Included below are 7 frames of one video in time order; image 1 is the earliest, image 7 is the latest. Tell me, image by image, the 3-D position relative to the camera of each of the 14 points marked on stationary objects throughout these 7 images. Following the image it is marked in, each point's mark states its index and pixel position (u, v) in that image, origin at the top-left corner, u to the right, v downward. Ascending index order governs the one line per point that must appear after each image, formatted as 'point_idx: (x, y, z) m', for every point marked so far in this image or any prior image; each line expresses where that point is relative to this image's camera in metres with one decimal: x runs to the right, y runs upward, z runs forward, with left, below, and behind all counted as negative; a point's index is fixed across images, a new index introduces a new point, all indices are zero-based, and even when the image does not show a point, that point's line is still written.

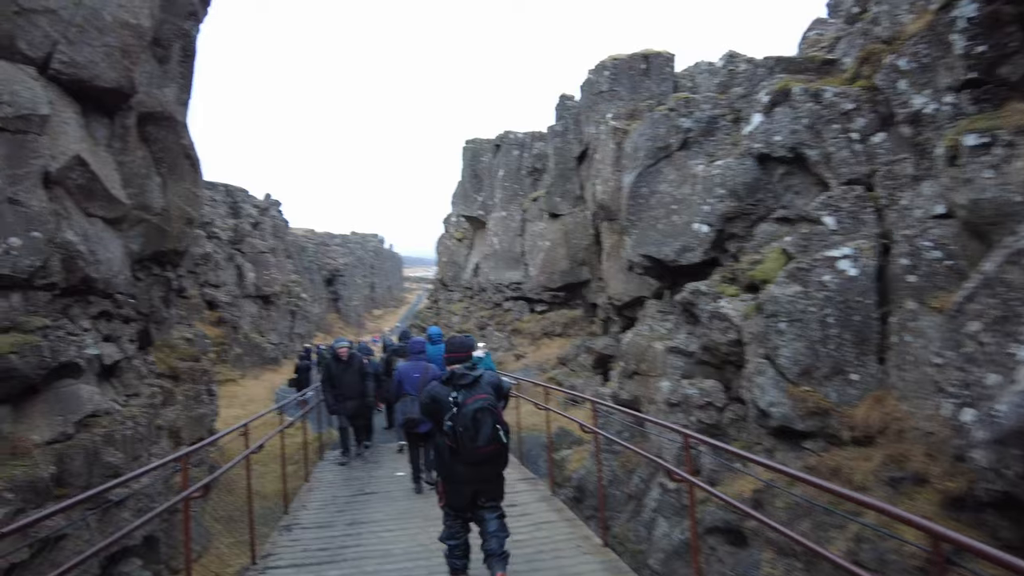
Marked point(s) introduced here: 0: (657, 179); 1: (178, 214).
0: (+2.4, +1.8, +10.0) m
1: (-6.4, +1.4, +11.6) m
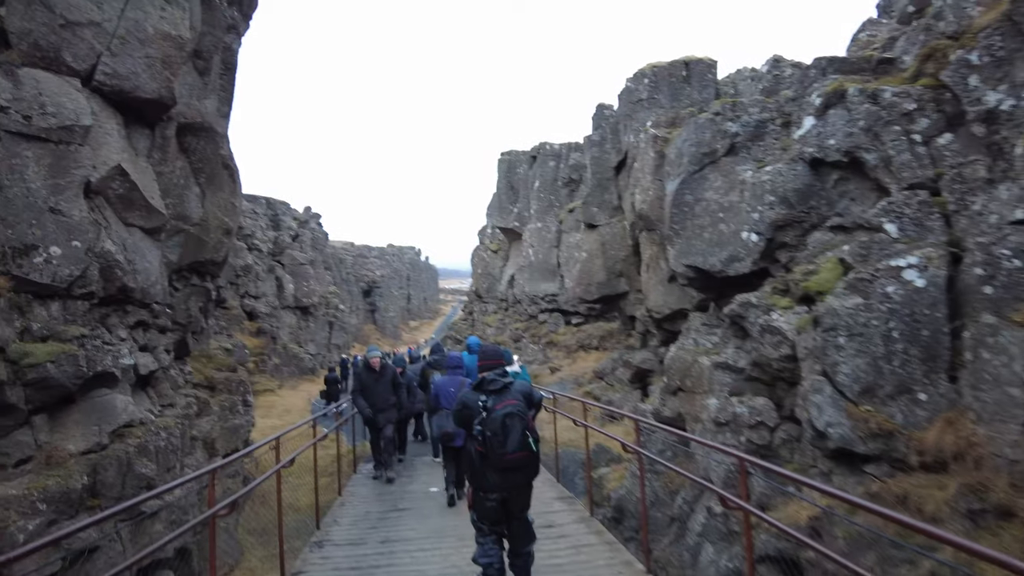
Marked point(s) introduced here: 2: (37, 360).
0: (+3.0, +1.6, +9.6) m
1: (-5.7, +1.2, +11.7) m
2: (-5.4, -0.8, +6.9) m
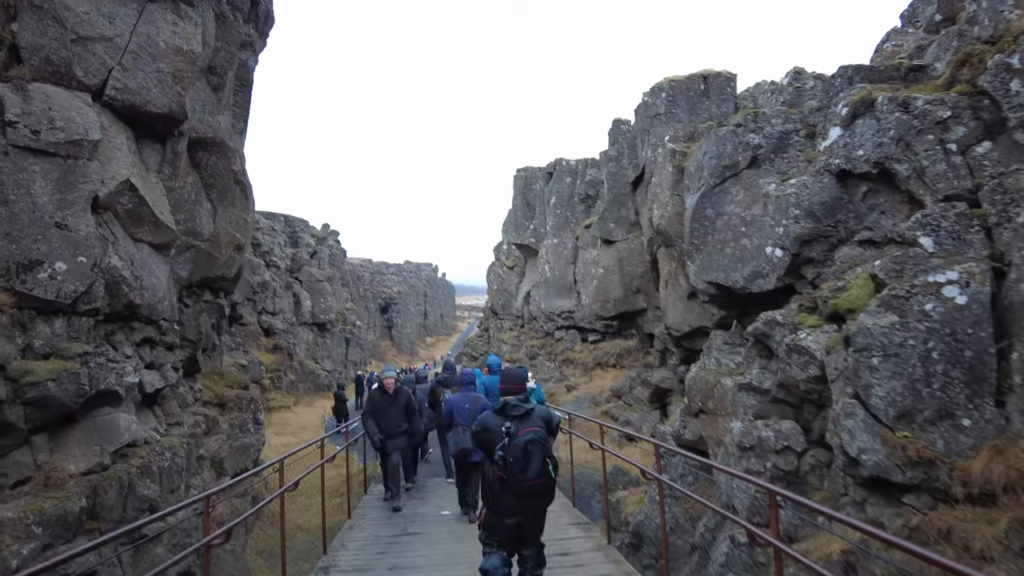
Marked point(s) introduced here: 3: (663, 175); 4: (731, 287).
0: (+3.2, +1.3, +9.3) m
1: (-5.4, +0.9, +11.6) m
2: (-5.2, -1.0, +6.7) m
3: (+4.2, +3.1, +16.9) m
4: (+3.2, 0.0, +9.0) m
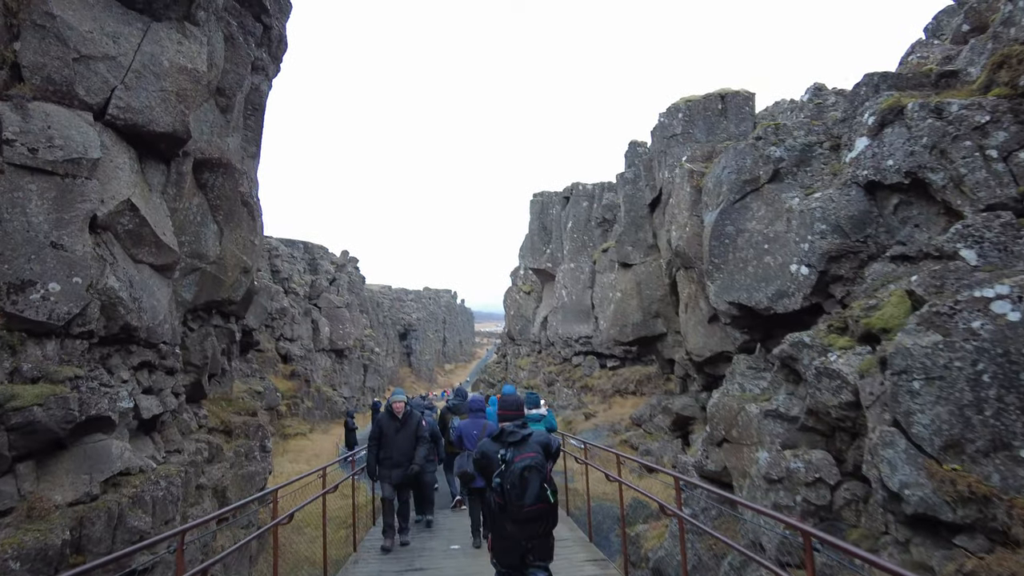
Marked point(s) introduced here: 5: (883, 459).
0: (+3.3, +1.1, +8.8) m
1: (-5.2, +0.5, +11.4) m
2: (-5.2, -1.2, +6.5) m
3: (+4.6, +2.5, +16.5) m
4: (+3.3, -0.3, +8.5) m
5: (+3.2, -1.5, +5.3) m
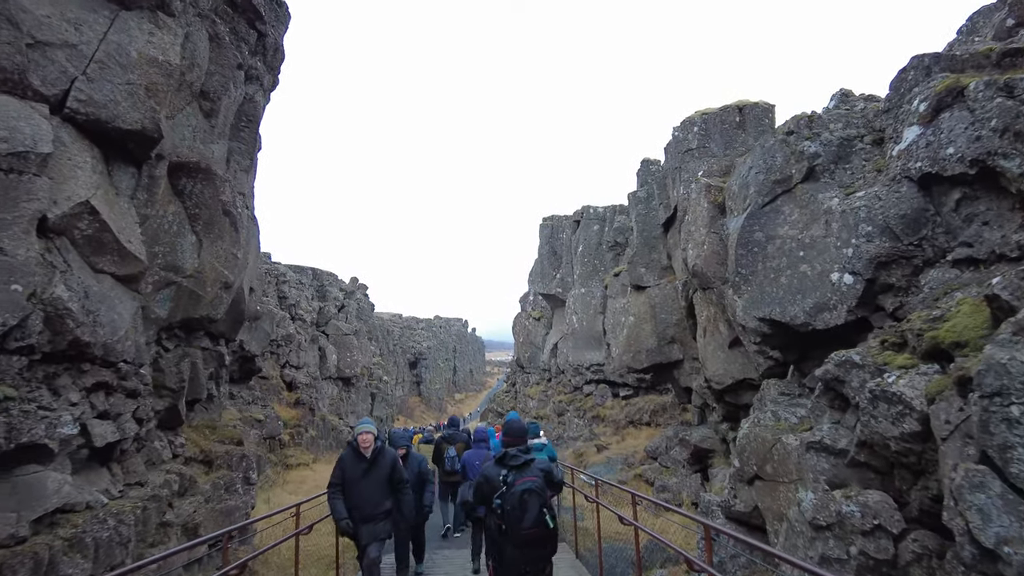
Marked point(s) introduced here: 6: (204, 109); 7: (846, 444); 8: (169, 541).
0: (+3.4, +0.9, +7.8) m
1: (-5.1, +0.2, +10.5) m
2: (-5.2, -1.3, +5.5) m
3: (+4.7, +2.0, +15.6) m
4: (+3.3, -0.4, +7.4) m
5: (+3.2, -1.5, +4.2) m
6: (-5.4, +3.1, +10.7) m
7: (+3.3, -1.5, +6.0) m
8: (-5.0, -3.7, +8.9) m
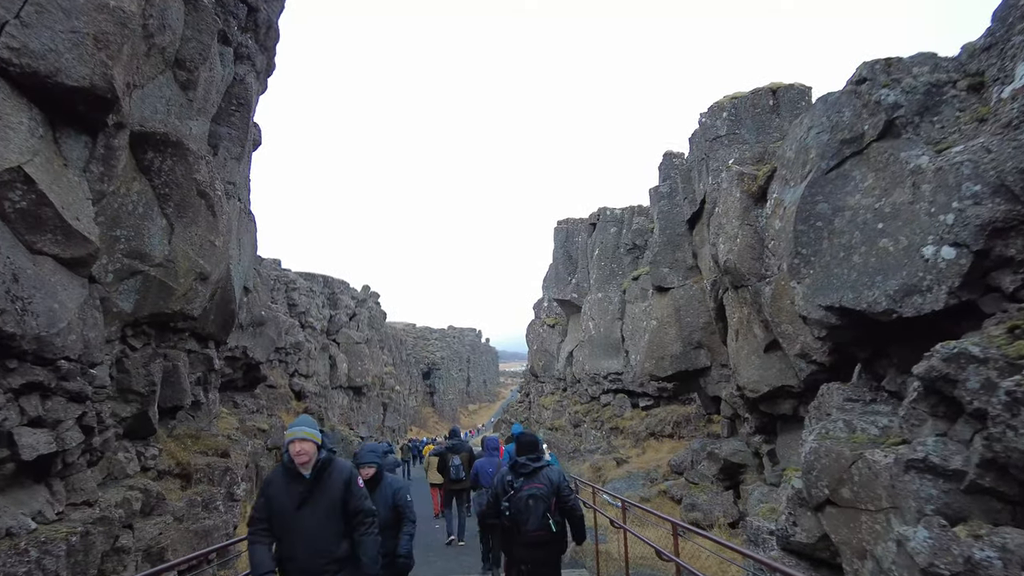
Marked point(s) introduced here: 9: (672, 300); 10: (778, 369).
0: (+3.5, +1.1, +6.4) m
1: (-5.0, +0.4, +9.3) m
2: (-5.1, -1.0, +4.3) m
3: (+5.0, +2.0, +14.2) m
4: (+3.4, -0.2, +6.0) m
5: (+3.2, -1.2, +2.8) m
6: (-5.2, +3.3, +9.6) m
7: (+3.4, -1.3, +4.6) m
8: (-4.8, -3.5, +7.6) m
9: (+5.2, -0.4, +19.8) m
10: (+5.8, -1.8, +13.3) m
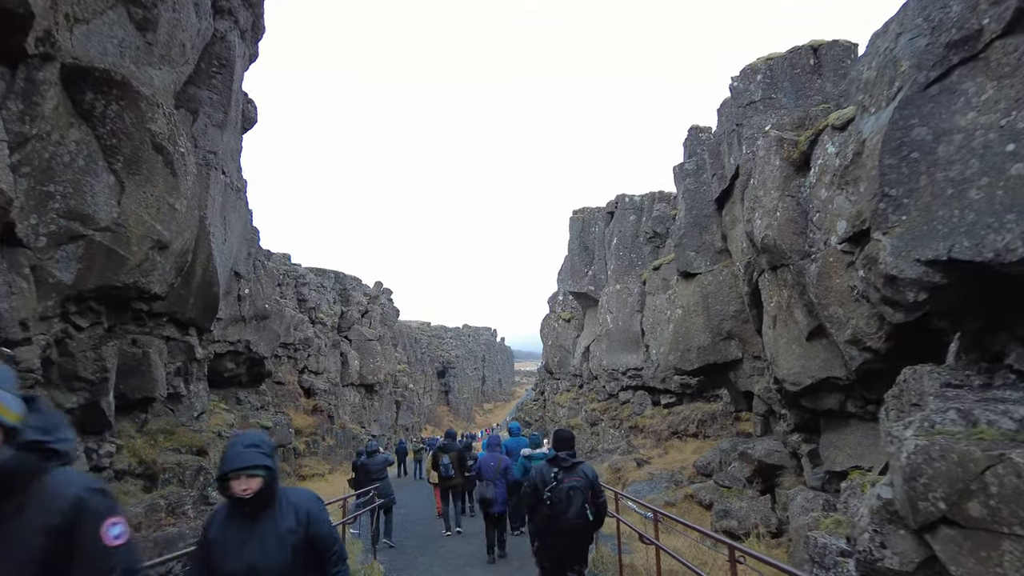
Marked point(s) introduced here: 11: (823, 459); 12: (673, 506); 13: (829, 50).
0: (+3.5, +1.5, +4.9) m
1: (-4.8, +0.7, +8.0) m
2: (-5.2, -0.6, +3.0) m
3: (+5.2, +2.4, +12.6) m
4: (+3.5, +0.2, +4.4) m
5: (+3.2, -0.8, +1.3) m
6: (-5.1, +3.7, +8.3) m
7: (+3.4, -0.9, +3.0) m
8: (-4.8, -3.1, +6.2) m
9: (+5.6, 0.0, +18.2) m
10: (+6.0, -1.3, +11.7) m
11: (+6.4, -3.5, +12.6) m
12: (+4.2, -5.7, +16.1) m
13: (+7.1, +5.3, +13.8) m
